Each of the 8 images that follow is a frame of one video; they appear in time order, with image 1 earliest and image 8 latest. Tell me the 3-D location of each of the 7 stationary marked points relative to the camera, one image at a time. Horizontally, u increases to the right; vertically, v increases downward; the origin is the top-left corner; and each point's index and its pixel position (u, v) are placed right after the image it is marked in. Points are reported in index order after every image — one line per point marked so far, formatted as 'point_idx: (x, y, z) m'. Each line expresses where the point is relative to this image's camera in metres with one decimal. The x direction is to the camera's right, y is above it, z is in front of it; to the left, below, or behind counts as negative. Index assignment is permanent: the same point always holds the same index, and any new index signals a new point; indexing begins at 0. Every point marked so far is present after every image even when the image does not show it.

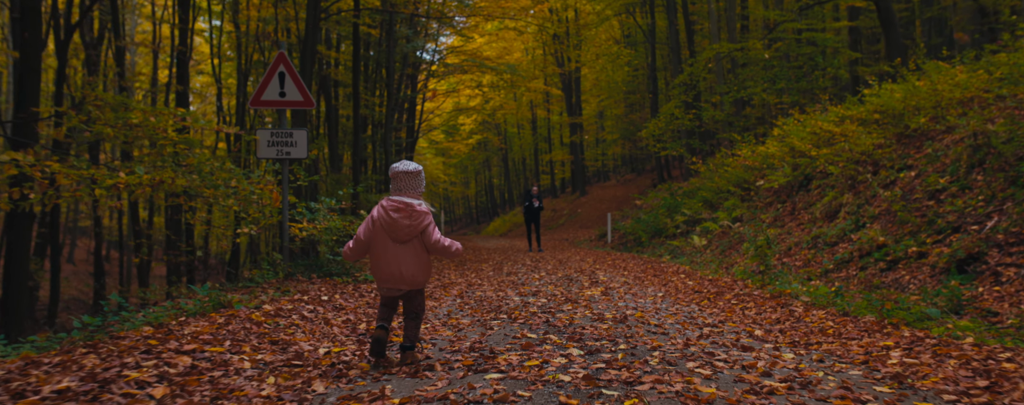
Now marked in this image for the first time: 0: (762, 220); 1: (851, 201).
0: (+5.4, -0.5, +14.6) m
1: (+5.7, 0.0, +11.1) m
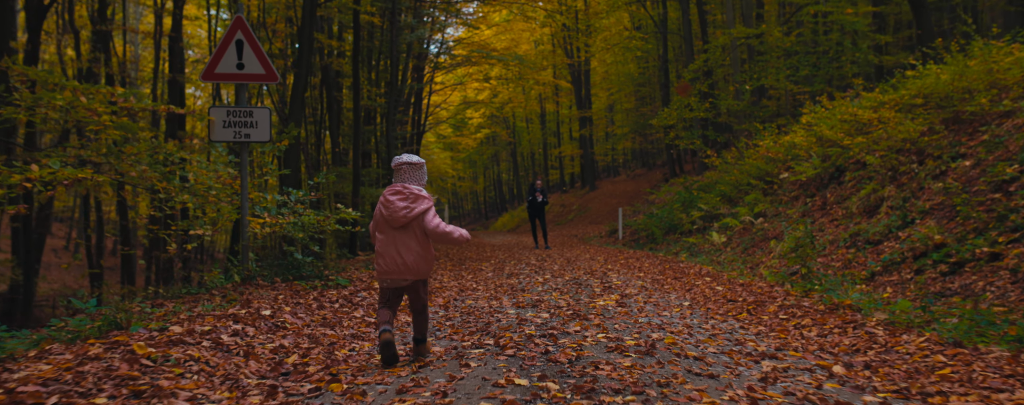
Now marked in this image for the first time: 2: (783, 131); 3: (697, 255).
0: (+5.5, -0.3, +13.5) m
1: (+5.7, +0.1, +10.0) m
2: (+7.3, +1.9, +18.0) m
3: (+4.1, -1.2, +14.9) m
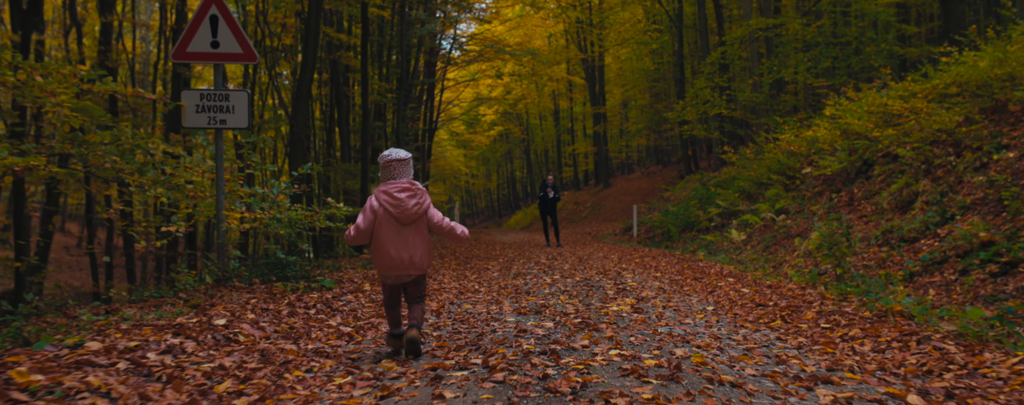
0: (+5.7, -0.3, +12.9) m
1: (+5.8, +0.2, +9.4) m
2: (+7.6, +2.0, +17.3) m
3: (+4.3, -1.1, +14.3) m
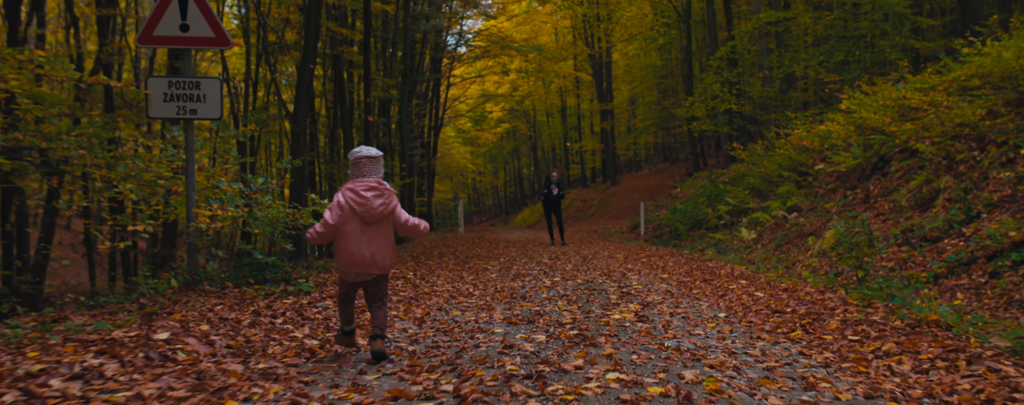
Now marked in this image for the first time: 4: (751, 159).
0: (+5.8, -0.2, +12.4) m
1: (+5.8, +0.2, +8.9) m
2: (+7.7, +2.1, +16.8) m
3: (+4.4, -1.0, +13.9) m
4: (+6.8, +1.2, +19.0) m
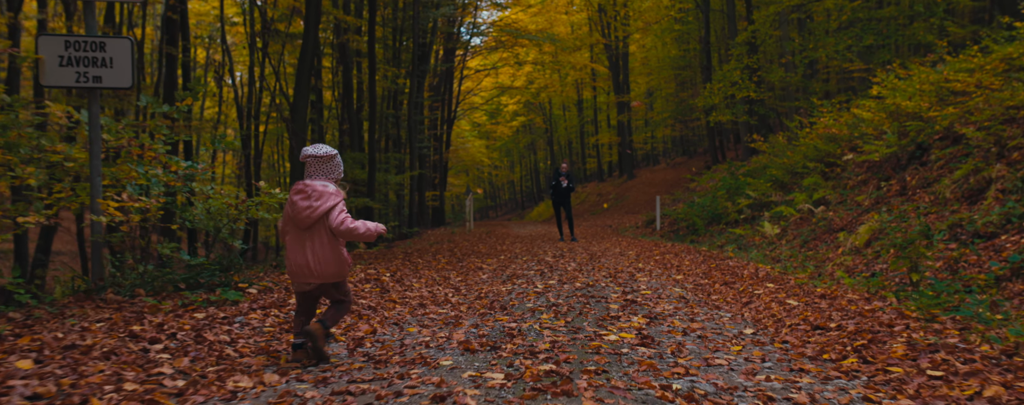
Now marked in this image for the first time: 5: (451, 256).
0: (+5.8, -0.1, +11.4) m
1: (+5.8, +0.3, +7.9) m
2: (+7.9, +2.3, +15.8) m
3: (+4.5, -0.9, +12.9) m
4: (+7.0, +1.4, +18.0) m
5: (-1.0, -0.9, +10.9) m
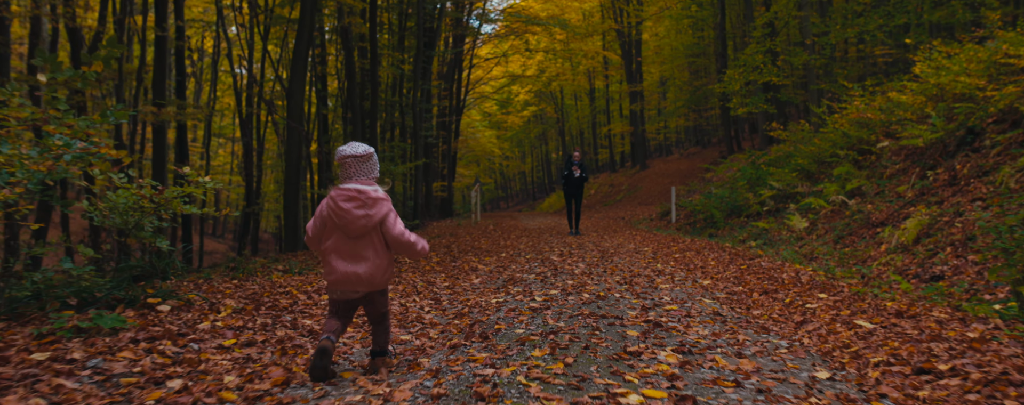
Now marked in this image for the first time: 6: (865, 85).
0: (+5.9, +0.1, +10.3) m
1: (+5.8, +0.4, +6.8) m
2: (+8.0, +2.5, +14.6) m
3: (+4.6, -0.7, +11.8) m
4: (+7.2, +1.7, +16.8) m
5: (-0.9, -0.7, +9.9) m
6: (+8.3, +2.7, +15.6) m
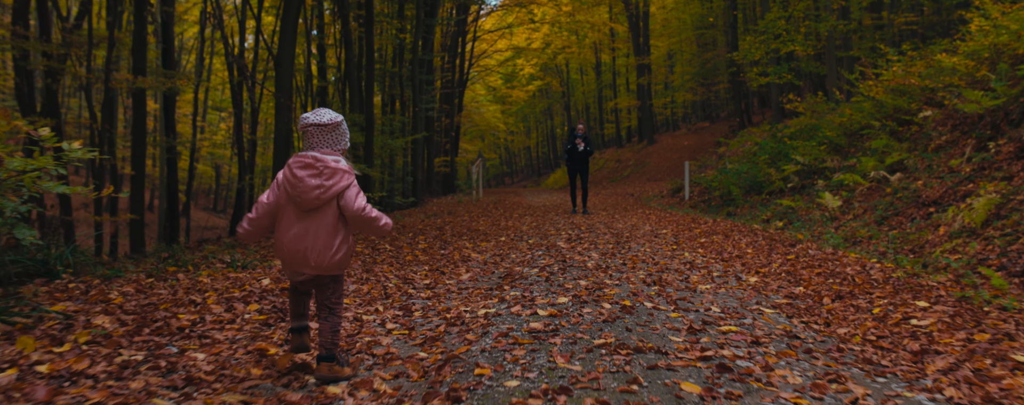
0: (+5.9, +0.4, +9.0) m
1: (+5.8, +0.6, +5.5) m
2: (+8.1, +2.9, +13.2) m
3: (+4.6, -0.4, +10.6) m
4: (+7.3, +2.2, +15.5) m
5: (-0.9, -0.4, +8.8) m
6: (+8.3, +3.2, +14.3) m
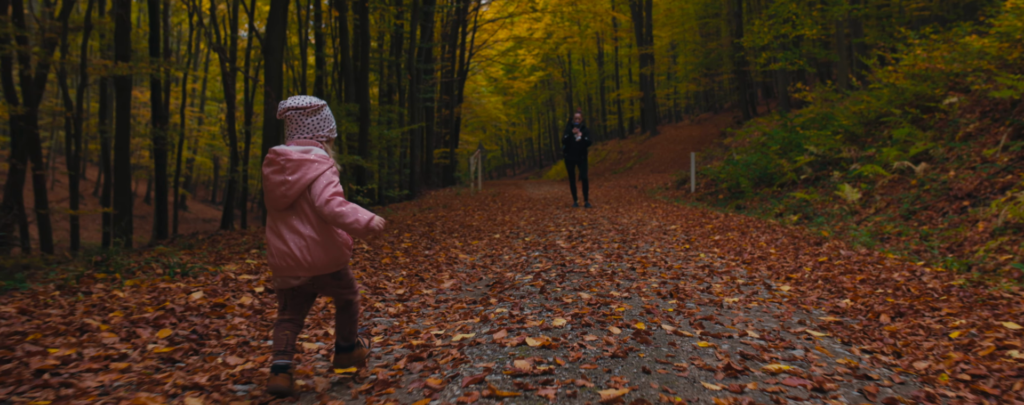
0: (+5.9, +0.5, +8.3) m
1: (+5.7, +0.7, +4.8) m
2: (+8.0, +3.1, +12.5) m
3: (+4.6, -0.3, +9.9) m
4: (+7.2, +2.4, +14.7) m
5: (-1.0, -0.3, +8.1) m
6: (+8.3, +3.4, +13.5) m
